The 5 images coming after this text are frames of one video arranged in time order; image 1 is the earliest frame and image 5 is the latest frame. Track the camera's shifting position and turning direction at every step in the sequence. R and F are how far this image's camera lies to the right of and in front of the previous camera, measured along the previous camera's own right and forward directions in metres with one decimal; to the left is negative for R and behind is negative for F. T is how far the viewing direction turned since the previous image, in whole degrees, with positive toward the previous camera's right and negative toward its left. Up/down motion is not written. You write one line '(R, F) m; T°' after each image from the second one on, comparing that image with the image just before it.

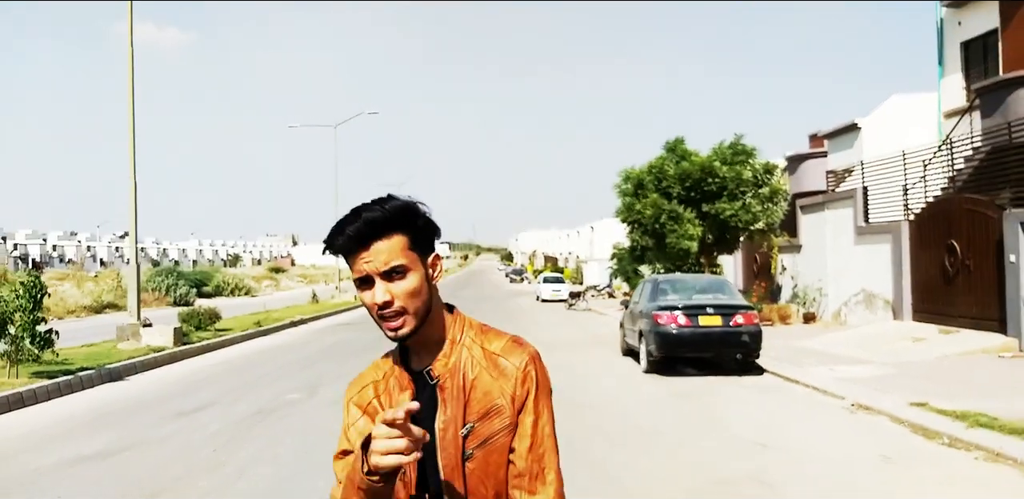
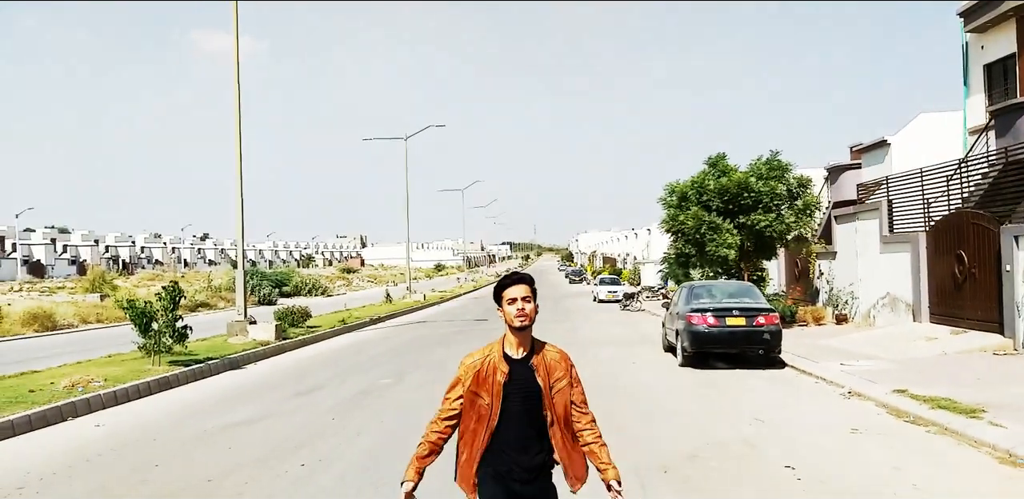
(+0.2, -2.4) m; -4°
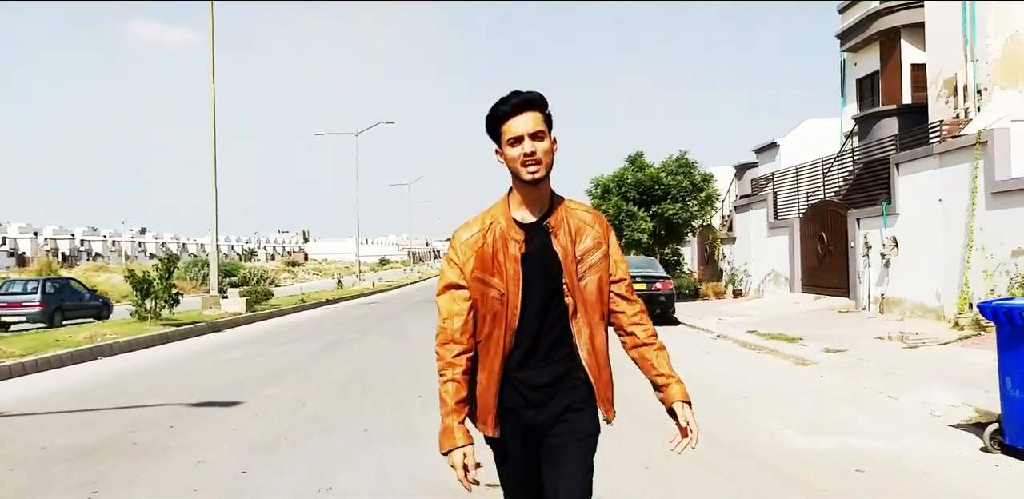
(-0.1, -3.3) m; +4°
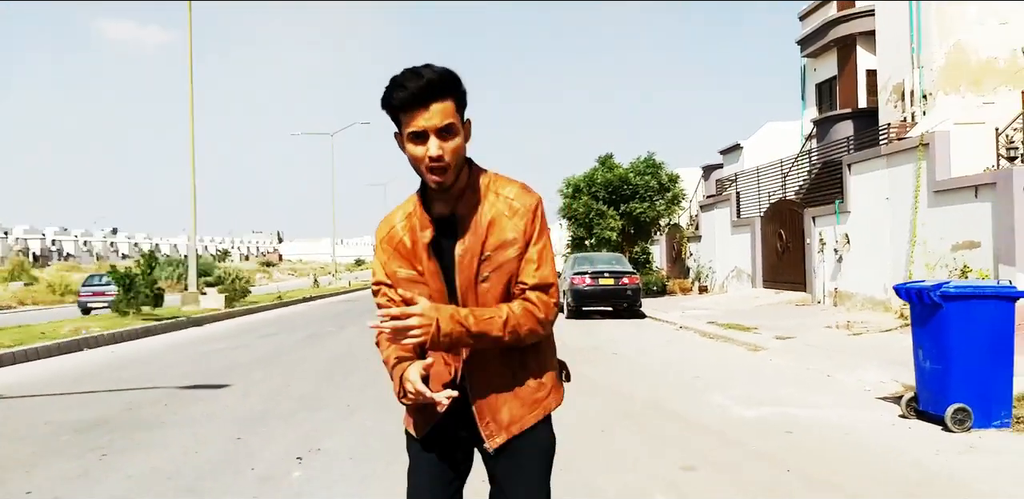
(0.0, -0.7) m; +2°
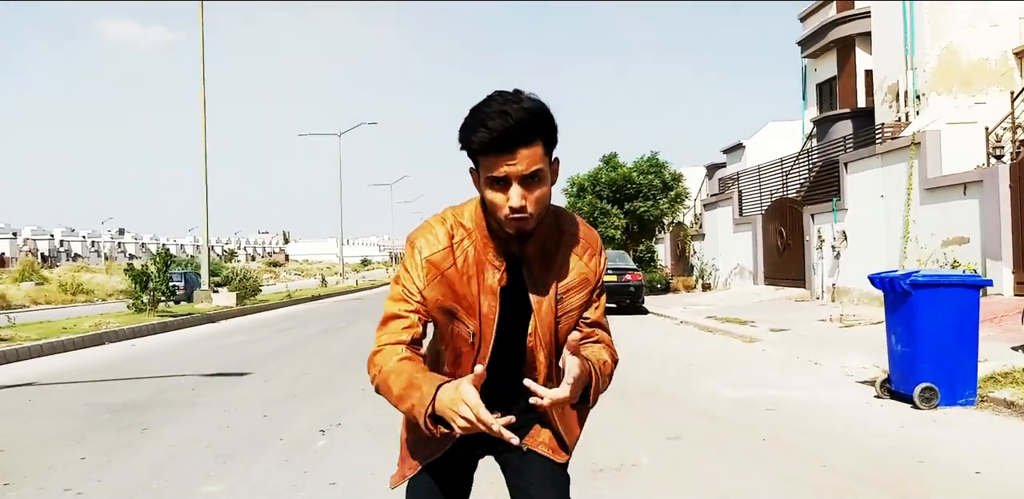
(0.0, -0.5) m; 0°
